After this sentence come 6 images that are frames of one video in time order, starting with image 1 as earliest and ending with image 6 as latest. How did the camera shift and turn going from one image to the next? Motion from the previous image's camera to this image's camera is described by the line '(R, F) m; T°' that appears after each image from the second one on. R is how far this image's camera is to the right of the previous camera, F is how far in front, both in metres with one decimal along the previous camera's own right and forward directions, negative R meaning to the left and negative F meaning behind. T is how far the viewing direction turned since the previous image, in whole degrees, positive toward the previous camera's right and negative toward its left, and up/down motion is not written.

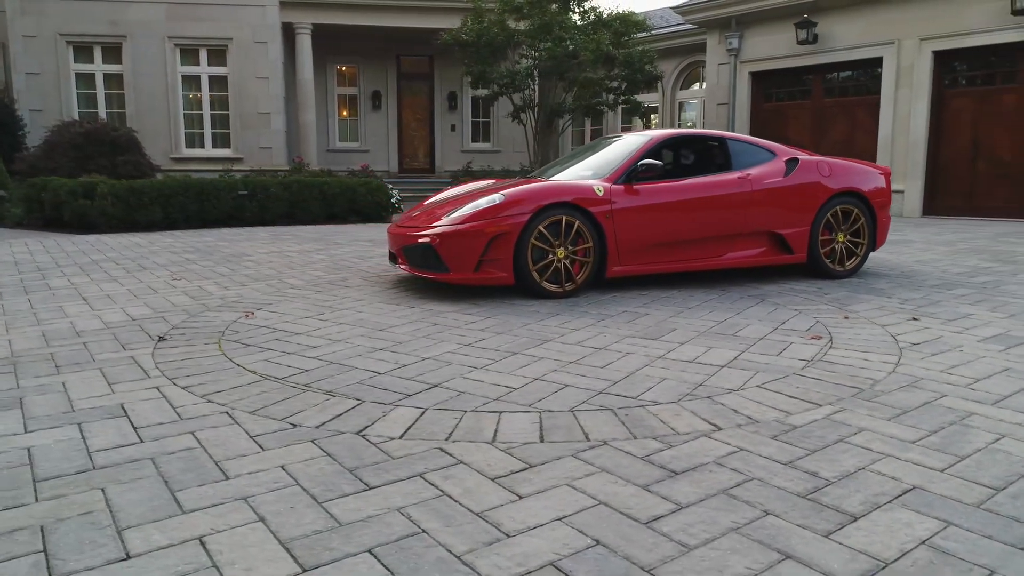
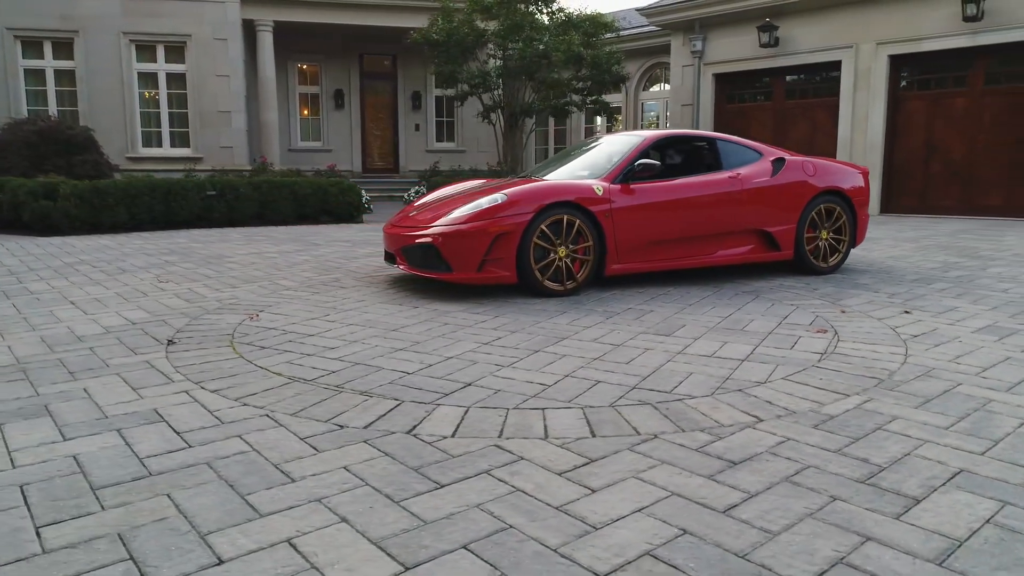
(-0.4, 0.0) m; +4°
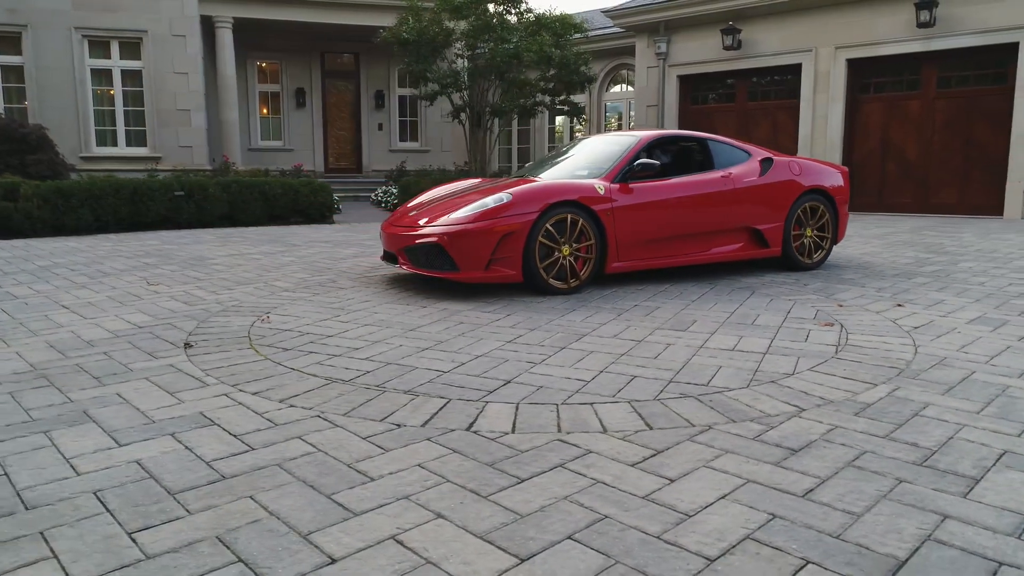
(-0.4, 0.0) m; +4°
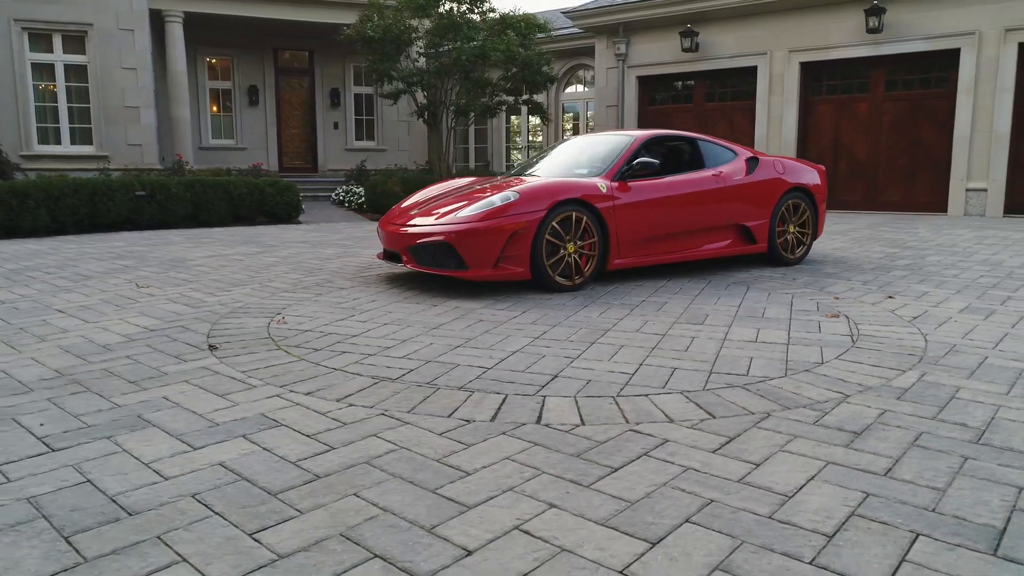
(-0.5, 0.0) m; +5°
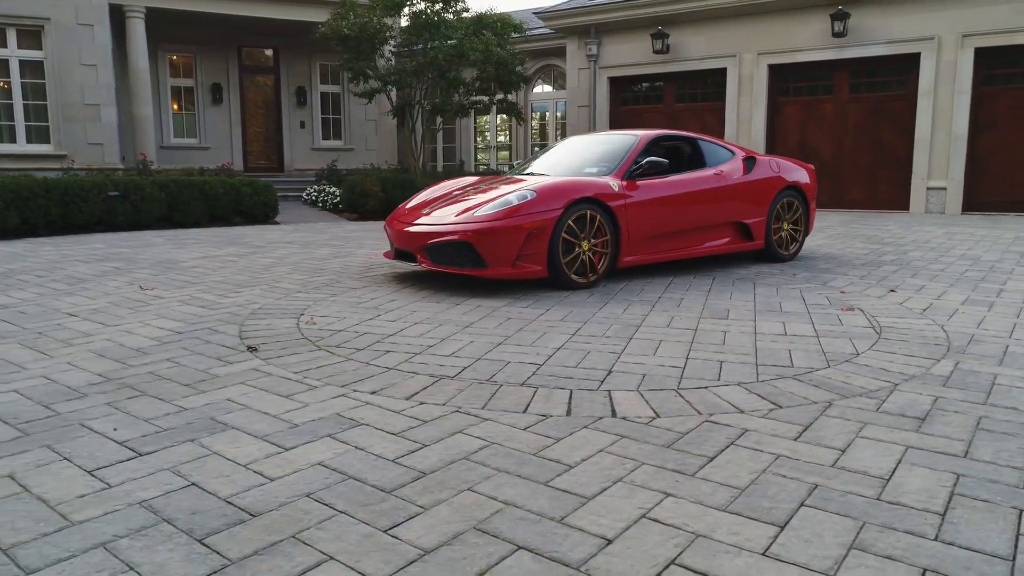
(-0.5, 0.0) m; +4°
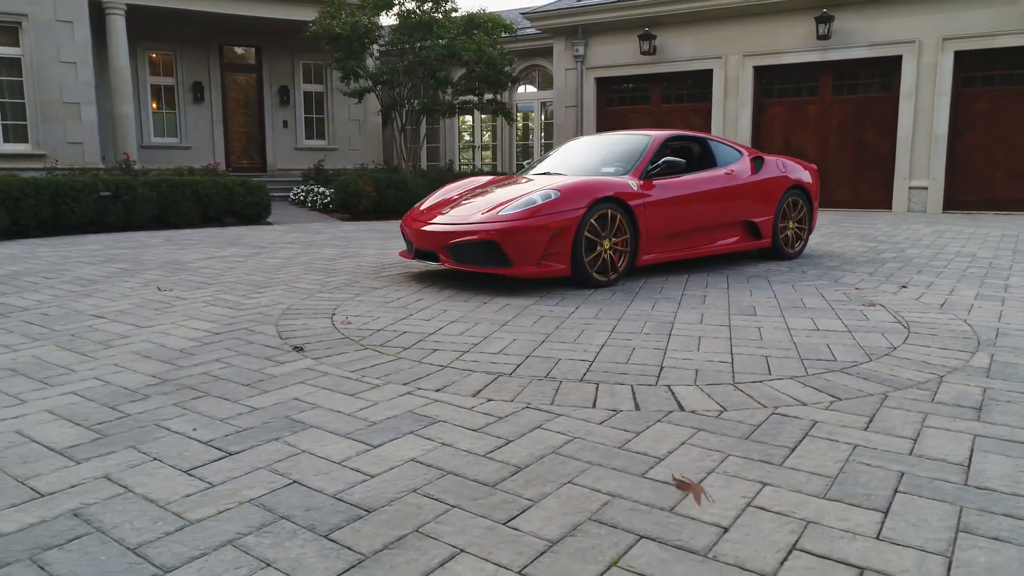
(-0.4, 0.0) m; +2°
